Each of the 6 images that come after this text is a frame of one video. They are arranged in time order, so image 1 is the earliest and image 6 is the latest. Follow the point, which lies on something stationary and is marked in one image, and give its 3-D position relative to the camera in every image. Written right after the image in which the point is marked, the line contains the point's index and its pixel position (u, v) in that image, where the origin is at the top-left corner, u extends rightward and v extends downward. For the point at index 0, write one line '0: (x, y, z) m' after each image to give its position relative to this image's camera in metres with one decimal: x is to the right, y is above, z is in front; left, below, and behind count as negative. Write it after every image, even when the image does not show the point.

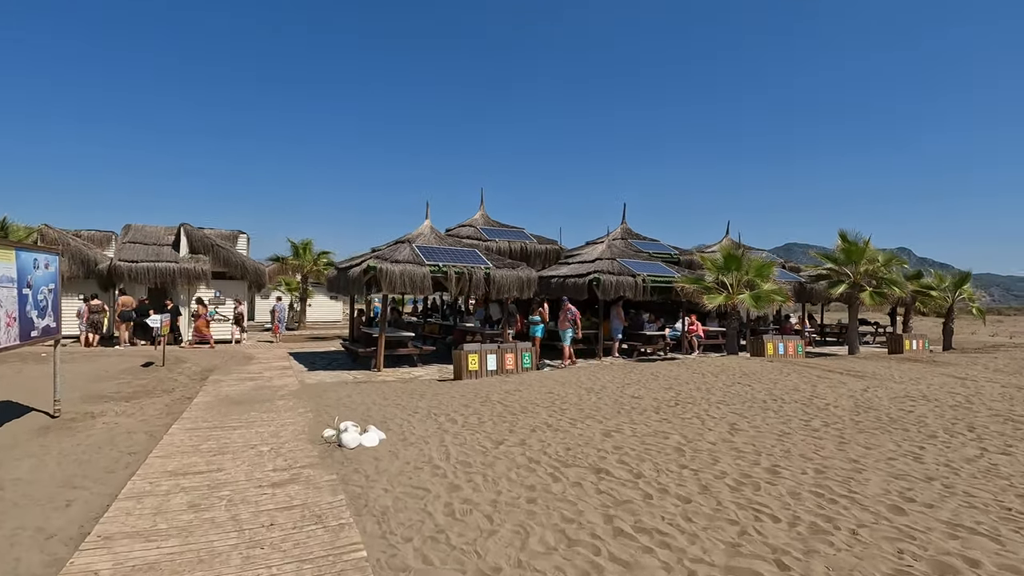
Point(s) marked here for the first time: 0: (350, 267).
0: (-4.4, +0.6, +14.5) m
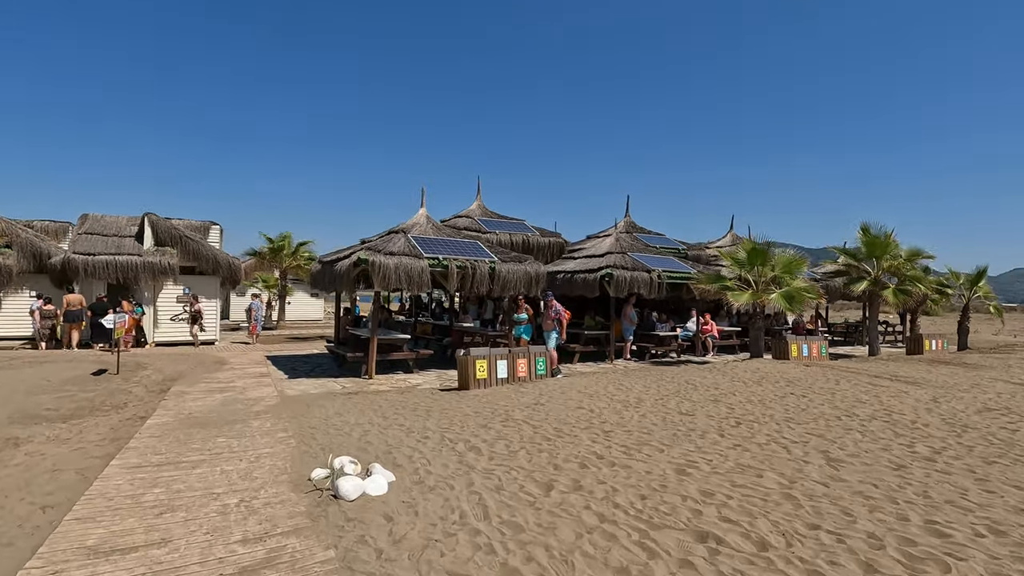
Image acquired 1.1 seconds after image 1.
0: (-4.2, +0.7, +12.8) m
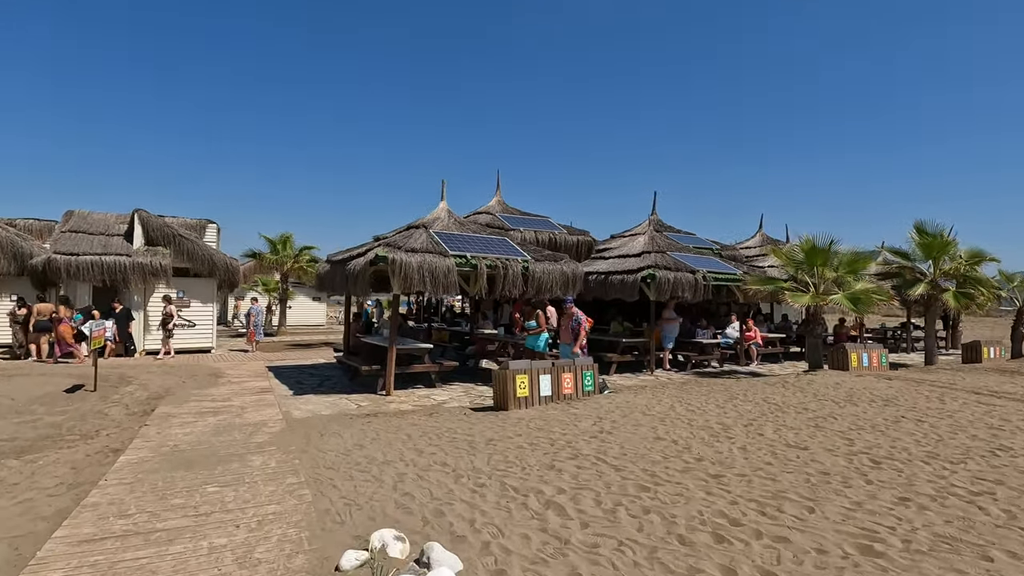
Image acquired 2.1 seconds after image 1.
0: (-3.4, +0.6, +11.2) m
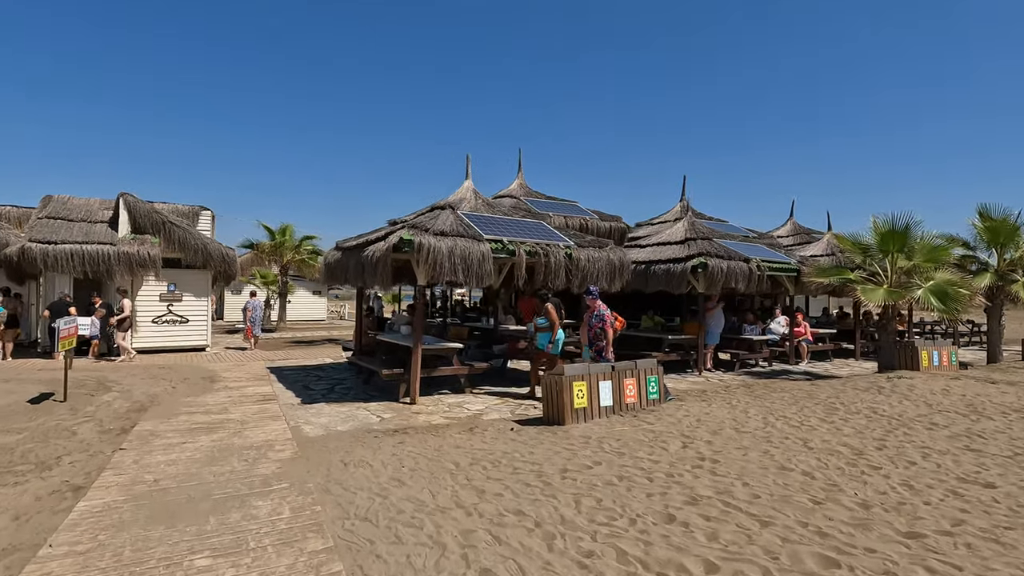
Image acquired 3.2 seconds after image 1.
0: (-2.6, +0.8, +9.6) m
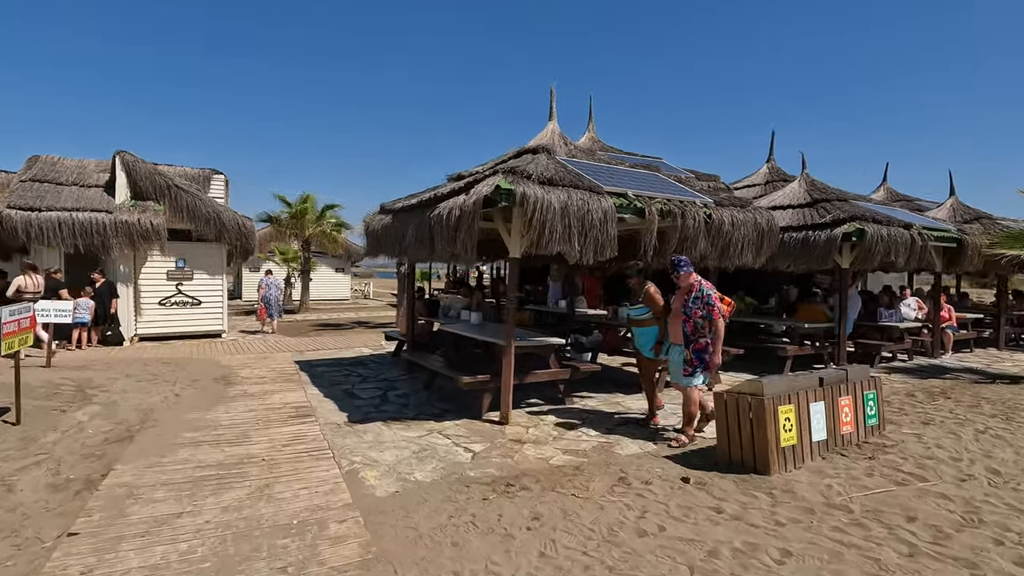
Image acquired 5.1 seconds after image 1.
0: (-1.0, +1.1, +6.9) m
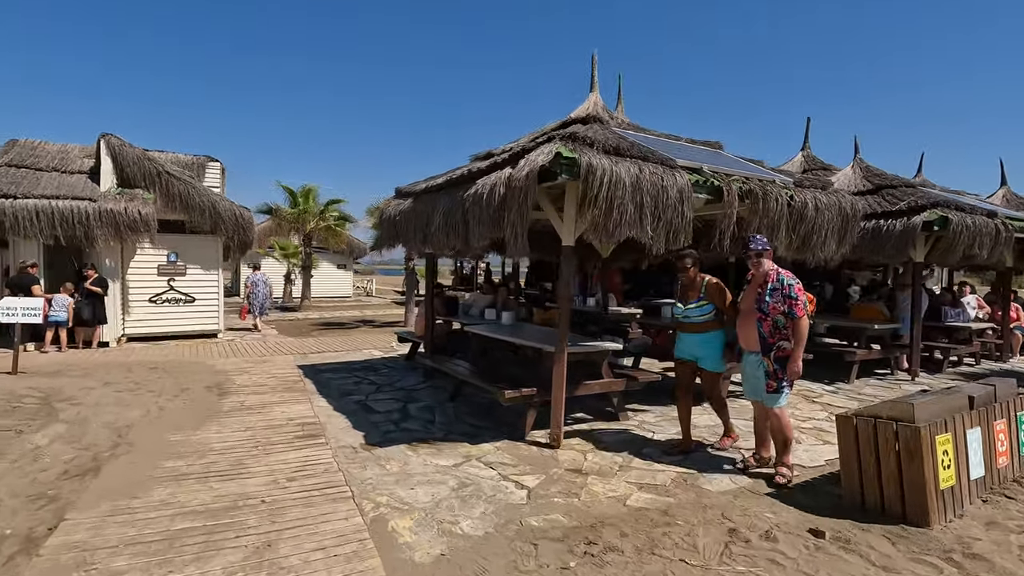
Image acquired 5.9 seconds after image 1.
0: (-0.5, +1.2, +5.8) m
